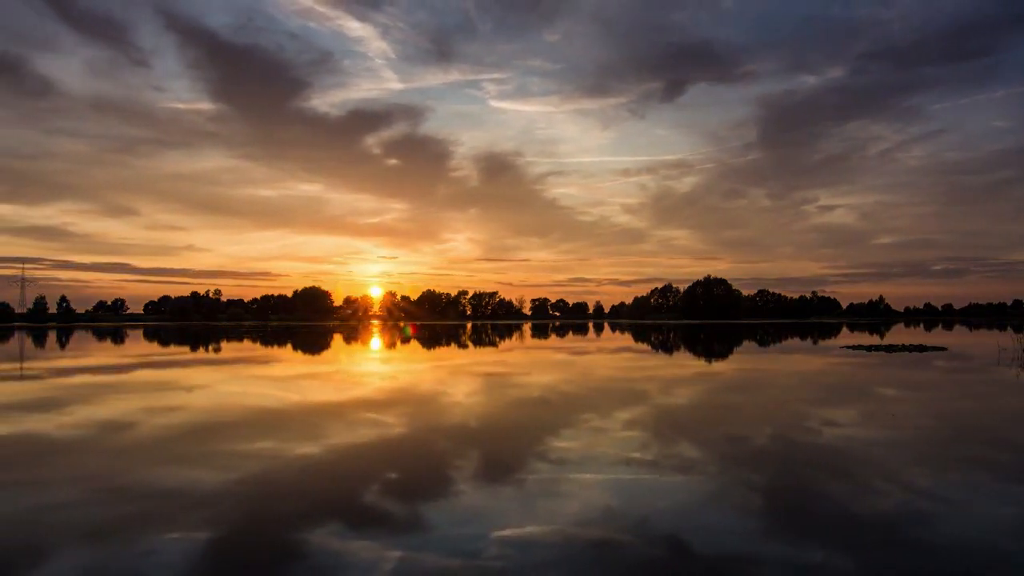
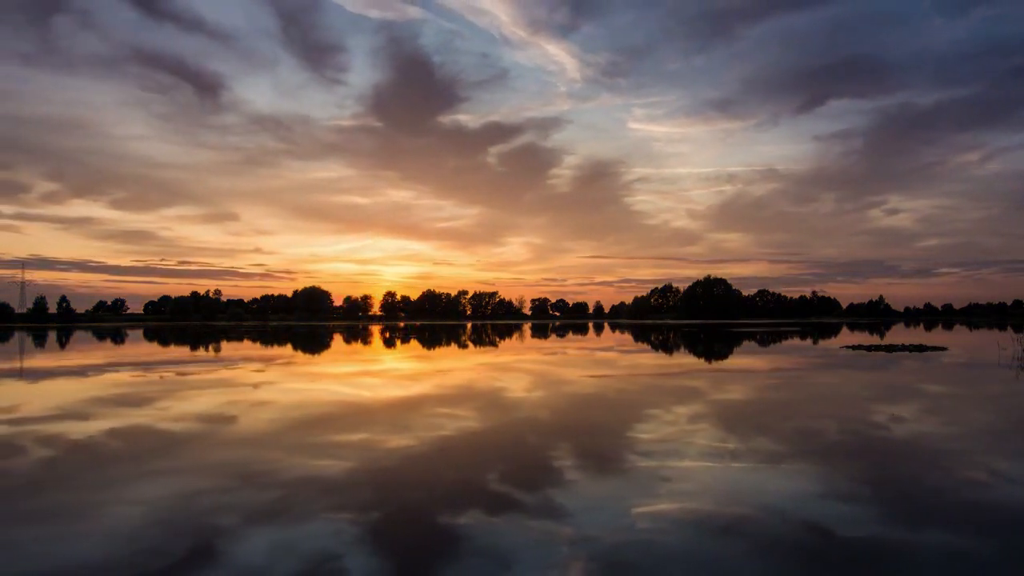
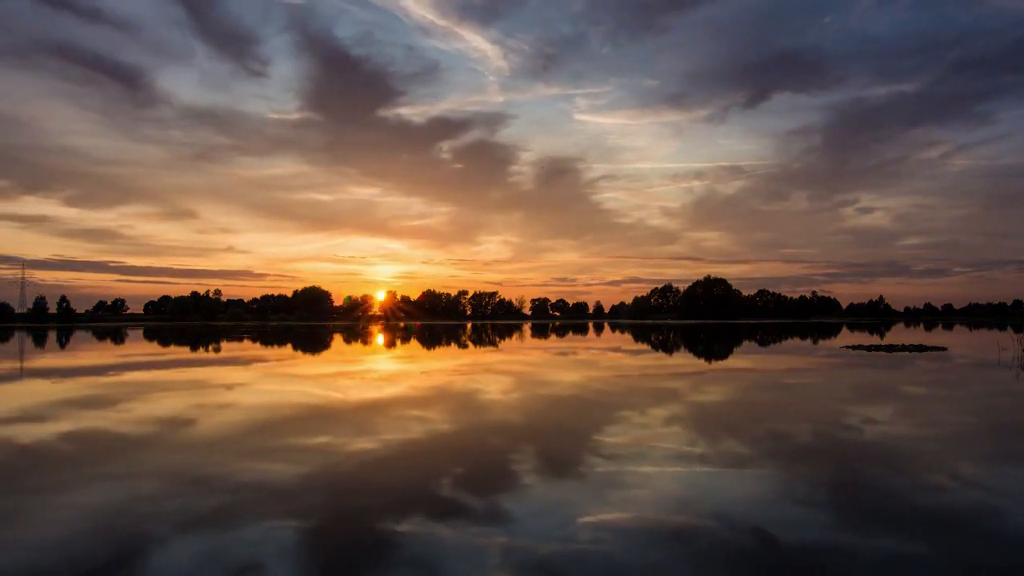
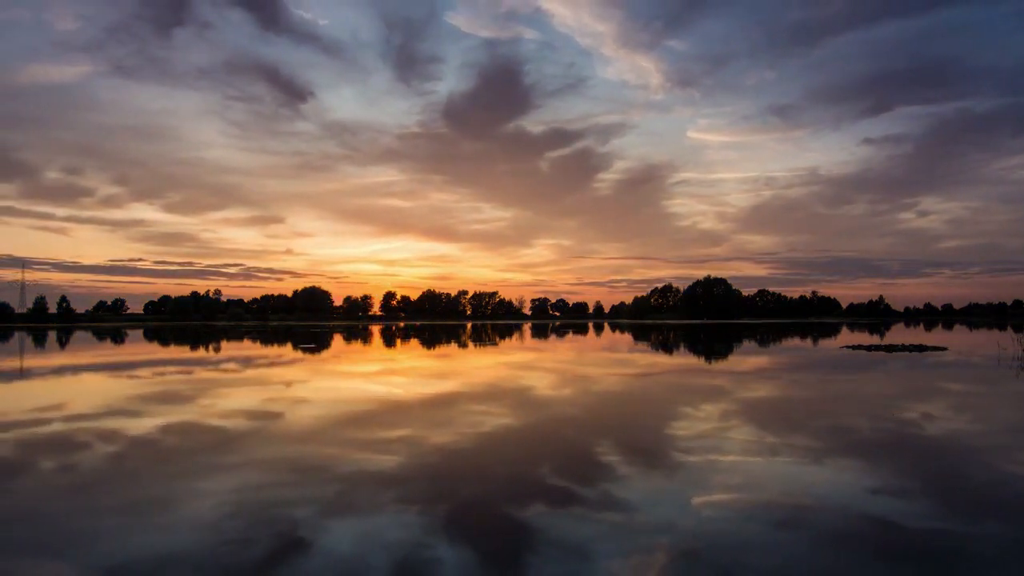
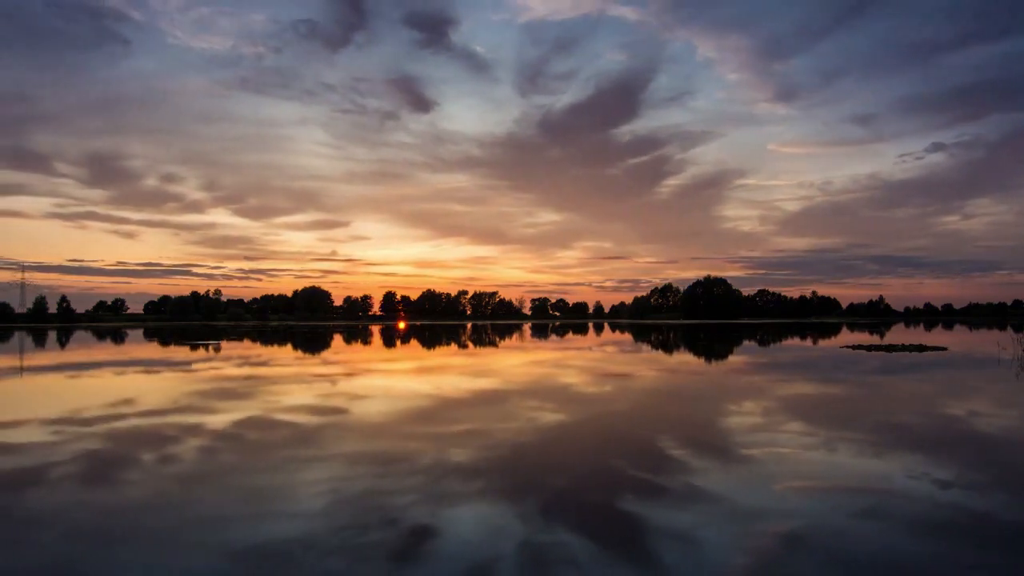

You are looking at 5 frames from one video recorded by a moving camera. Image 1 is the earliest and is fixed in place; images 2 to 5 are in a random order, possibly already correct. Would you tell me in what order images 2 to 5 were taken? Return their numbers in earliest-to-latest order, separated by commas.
3, 2, 4, 5
